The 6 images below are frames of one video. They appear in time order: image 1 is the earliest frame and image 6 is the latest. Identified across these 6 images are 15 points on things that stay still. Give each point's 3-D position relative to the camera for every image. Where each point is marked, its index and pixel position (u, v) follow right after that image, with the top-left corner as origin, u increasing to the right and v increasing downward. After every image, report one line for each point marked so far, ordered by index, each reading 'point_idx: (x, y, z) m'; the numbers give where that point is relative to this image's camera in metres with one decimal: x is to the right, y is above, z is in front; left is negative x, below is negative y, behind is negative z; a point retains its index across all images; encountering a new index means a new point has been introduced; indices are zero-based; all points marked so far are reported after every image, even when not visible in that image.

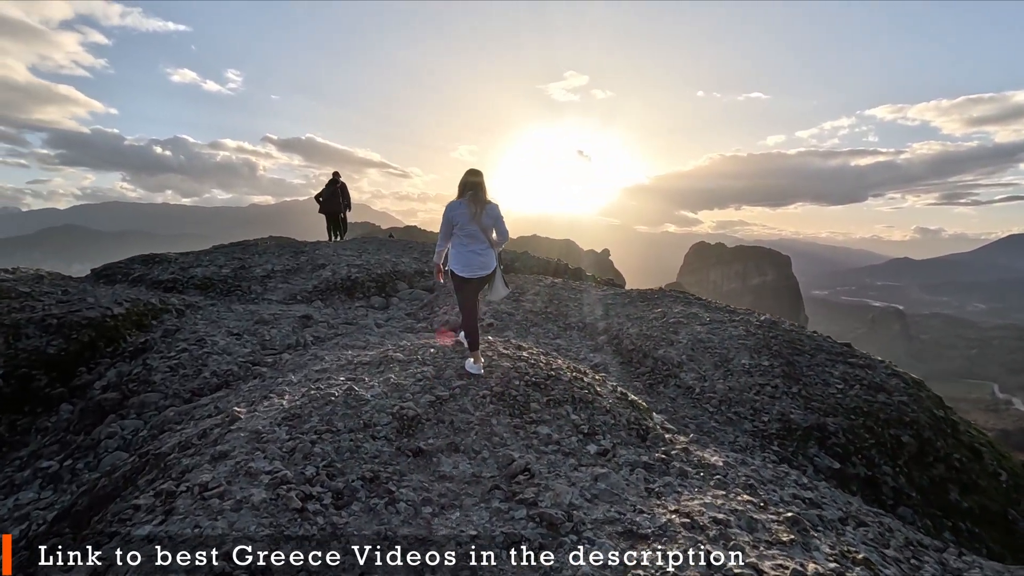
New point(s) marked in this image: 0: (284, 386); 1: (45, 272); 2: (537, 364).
0: (-4.6, -2.0, +10.7) m
1: (-16.9, +0.5, +19.3) m
2: (+0.5, -1.6, +11.2) m
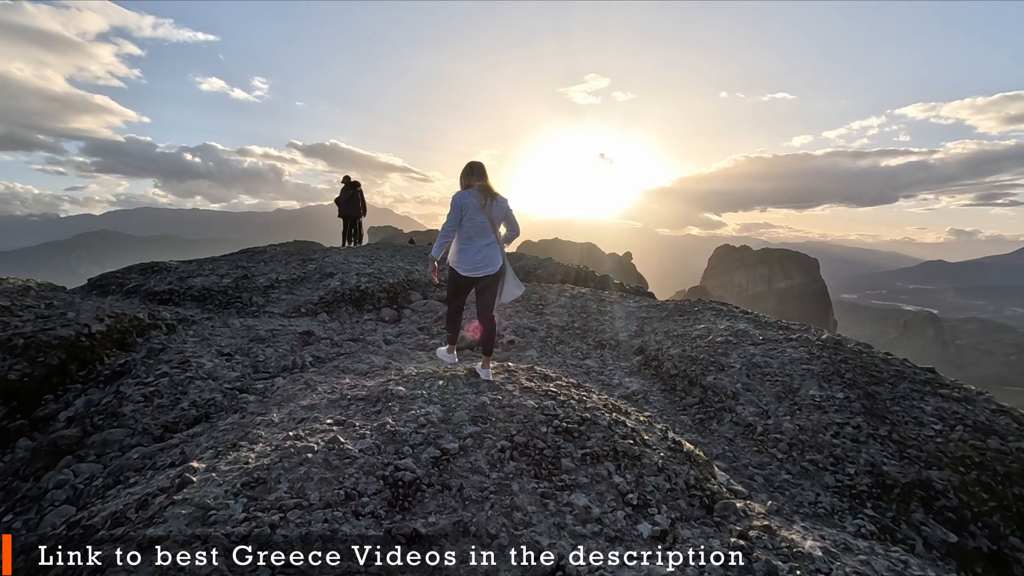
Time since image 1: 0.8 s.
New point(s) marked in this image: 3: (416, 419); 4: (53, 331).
0: (-4.2, -2.3, +8.9) m
1: (-16.1, +0.1, +17.9) m
2: (+0.9, -1.9, +9.2) m
3: (-1.5, -2.0, +8.2) m
4: (-11.3, -1.1, +13.1) m
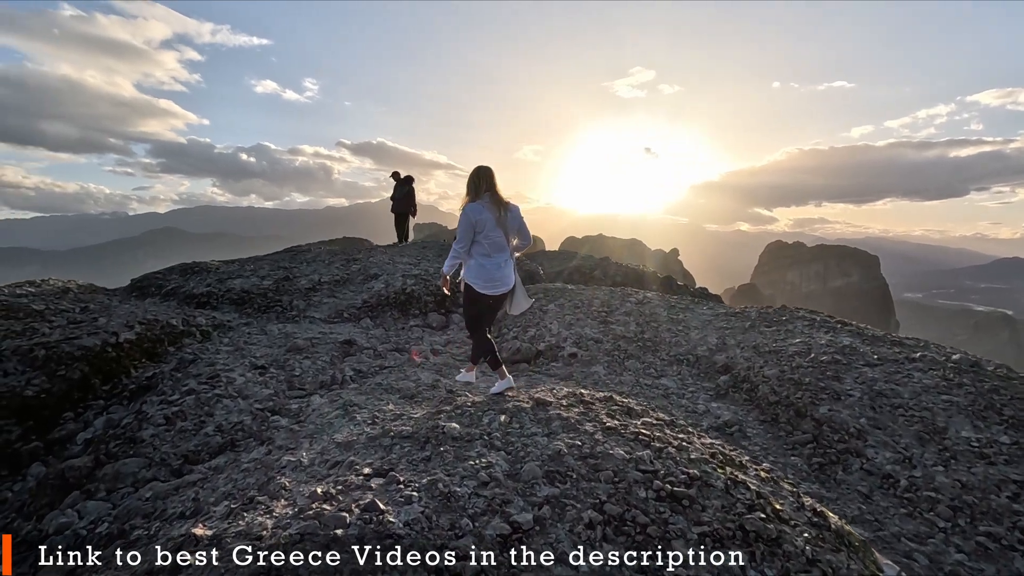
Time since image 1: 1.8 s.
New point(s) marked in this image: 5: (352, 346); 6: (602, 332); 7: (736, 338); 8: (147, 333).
0: (-3.1, -2.5, +7.3) m
1: (-14.2, 0.0, +17.3) m
2: (+2.0, -2.2, +7.2) m
3: (-0.4, -2.2, +6.4) m
4: (-9.8, -1.2, +12.1) m
5: (-4.4, -1.6, +14.6) m
6: (+2.6, -1.3, +15.7) m
7: (+6.3, -1.4, +15.2) m
8: (-9.2, -1.1, +13.4) m
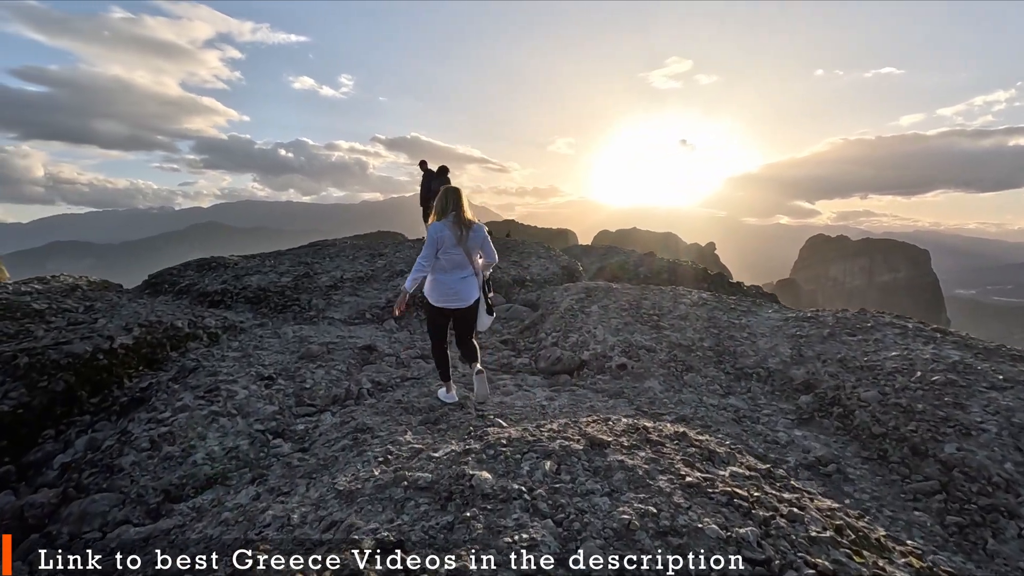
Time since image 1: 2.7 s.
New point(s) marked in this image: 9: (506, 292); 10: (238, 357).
0: (-2.6, -2.6, +5.7) m
1: (-13.1, +0.1, +16.3) m
2: (+2.5, -2.3, +5.2) m
3: (0.0, -2.3, +4.6) m
4: (-9.0, -1.2, +10.8) m
5: (-3.4, -1.6, +13.0) m
6: (+3.6, -1.3, +13.7) m
7: (+7.3, -1.5, +13.0) m
8: (-8.3, -1.1, +12.1) m
9: (-0.2, -0.2, +19.0) m
10: (-6.4, -1.6, +12.5) m
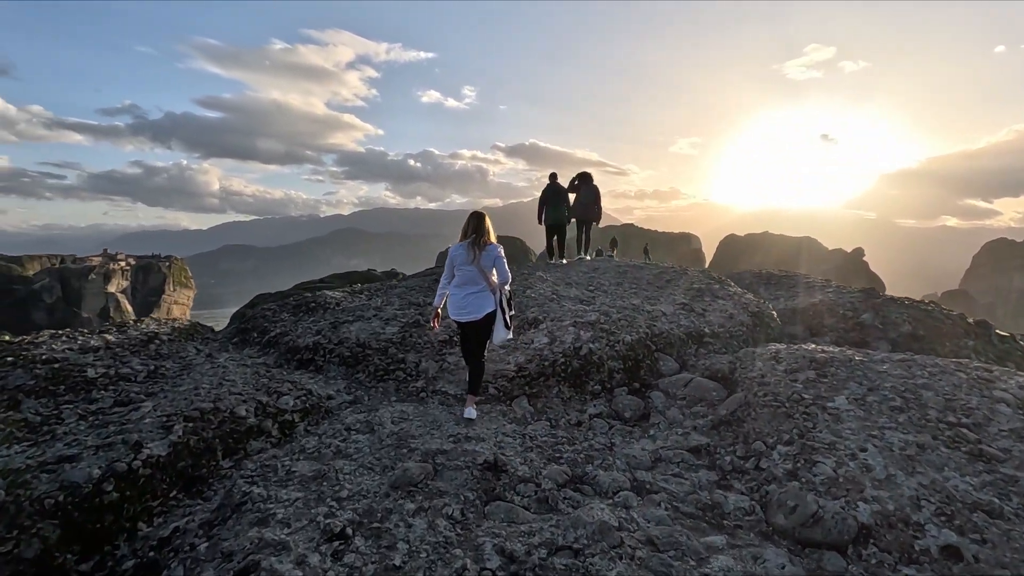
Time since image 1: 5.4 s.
0: (-1.0, -3.9, +1.1) m
1: (-9.0, -1.1, +13.6) m
2: (+3.9, -3.7, -0.5) m
3: (+1.3, -3.7, -0.6) m
4: (-6.1, -2.4, +7.4) m
5: (-0.2, -3.0, +8.4) m
6: (+6.8, -2.9, +7.6) m
7: (+10.2, -3.1, +6.1) m
8: (-5.1, -2.4, +8.6) m
9: (+4.2, -1.7, +13.6) m
10: (-3.2, -2.9, +8.5) m
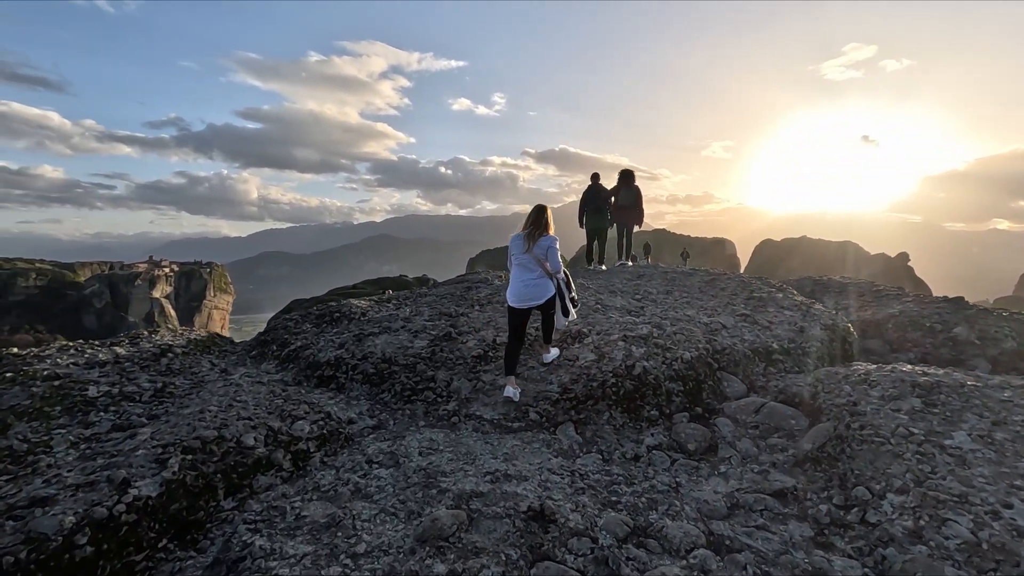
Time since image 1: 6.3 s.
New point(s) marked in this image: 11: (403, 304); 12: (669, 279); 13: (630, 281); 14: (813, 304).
0: (-0.7, -4.0, -0.3) m
1: (-8.0, -1.3, +12.7) m
2: (+4.1, -3.8, -2.2) m
3: (+1.5, -3.8, -2.1) m
4: (-5.5, -2.6, +6.3) m
5: (+0.5, -3.2, +7.0) m
6: (+7.4, -3.0, +5.7) m
7: (+10.8, -3.2, +4.0) m
8: (-4.5, -2.6, +7.4) m
9: (+5.2, -1.9, +11.8) m
10: (-2.5, -3.1, +7.2) m
11: (-3.2, -0.4, +16.0) m
12: (+5.4, +0.3, +18.4) m
13: (+4.0, +0.2, +18.3) m
14: (+9.0, -0.5, +16.1) m
